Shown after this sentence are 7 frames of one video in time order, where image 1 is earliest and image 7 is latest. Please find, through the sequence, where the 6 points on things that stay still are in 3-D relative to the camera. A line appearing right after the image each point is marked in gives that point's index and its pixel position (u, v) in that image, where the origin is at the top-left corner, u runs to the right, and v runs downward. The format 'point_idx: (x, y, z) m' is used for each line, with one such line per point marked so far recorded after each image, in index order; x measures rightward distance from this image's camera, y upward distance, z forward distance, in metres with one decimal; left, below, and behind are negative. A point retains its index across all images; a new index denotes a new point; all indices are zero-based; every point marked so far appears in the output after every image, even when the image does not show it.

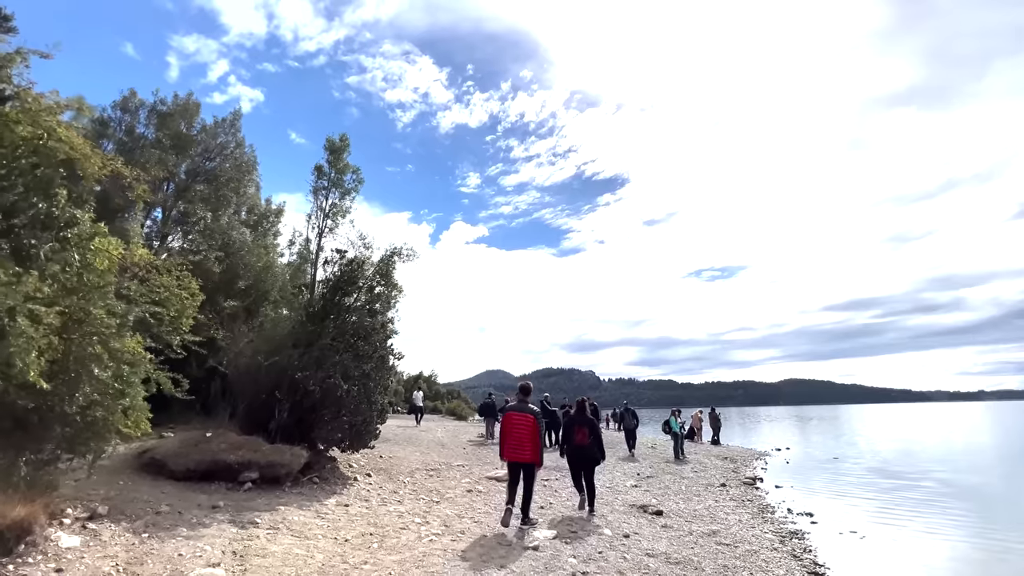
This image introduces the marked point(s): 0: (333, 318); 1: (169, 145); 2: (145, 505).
0: (-5.2, -0.9, +13.4) m
1: (-11.3, +4.7, +15.4) m
2: (-6.8, -4.0, +8.5) m
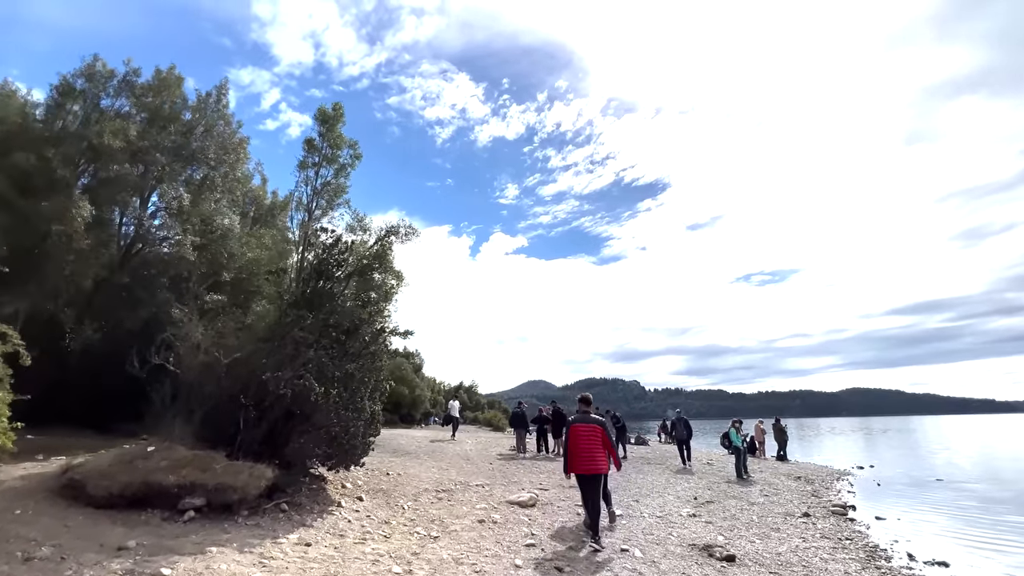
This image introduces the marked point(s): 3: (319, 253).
0: (-4.8, -0.5, +11.2) m
1: (-10.8, +5.0, +13.8) m
2: (-6.7, -3.5, +6.3) m
3: (-5.2, +1.0, +12.3) m
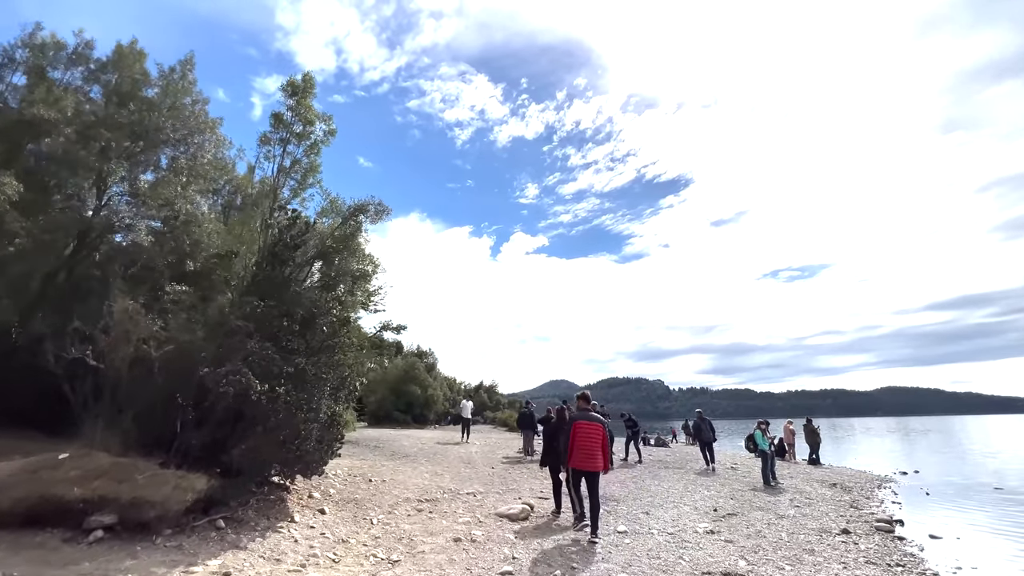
0: (-5.2, -0.2, +9.8) m
1: (-11.2, +5.2, +12.7) m
2: (-7.4, -3.2, +5.0) m
3: (-5.6, +1.3, +10.9) m
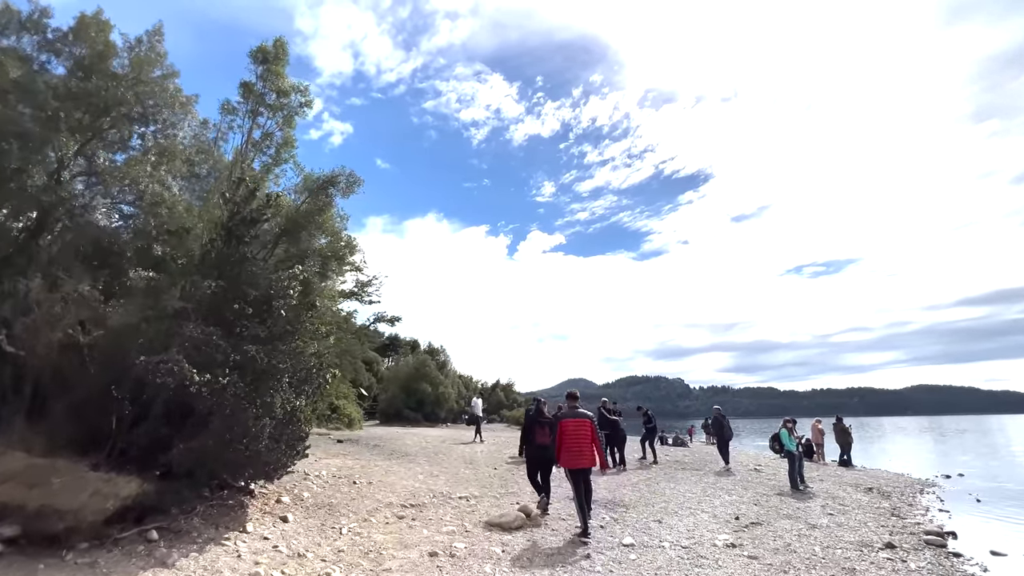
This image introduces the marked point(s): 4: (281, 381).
0: (-5.6, +0.2, +8.7) m
1: (-11.4, +5.6, +11.8) m
2: (-7.8, -2.9, +4.0) m
3: (-5.9, +1.7, +9.8) m
4: (-4.2, -1.7, +8.4) m
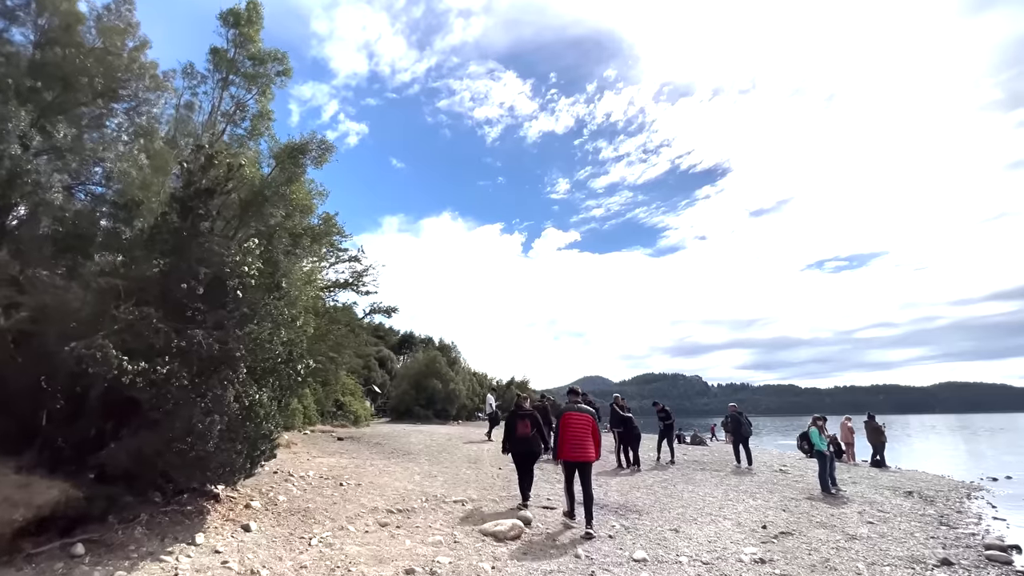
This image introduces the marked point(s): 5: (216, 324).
0: (-5.7, +0.6, +7.7) m
1: (-11.6, +5.9, +11.0) m
2: (-8.1, -2.5, +3.1) m
3: (-6.0, +2.1, +8.8) m
4: (-4.4, -1.3, +7.3) m
5: (-4.7, -0.6, +7.3) m
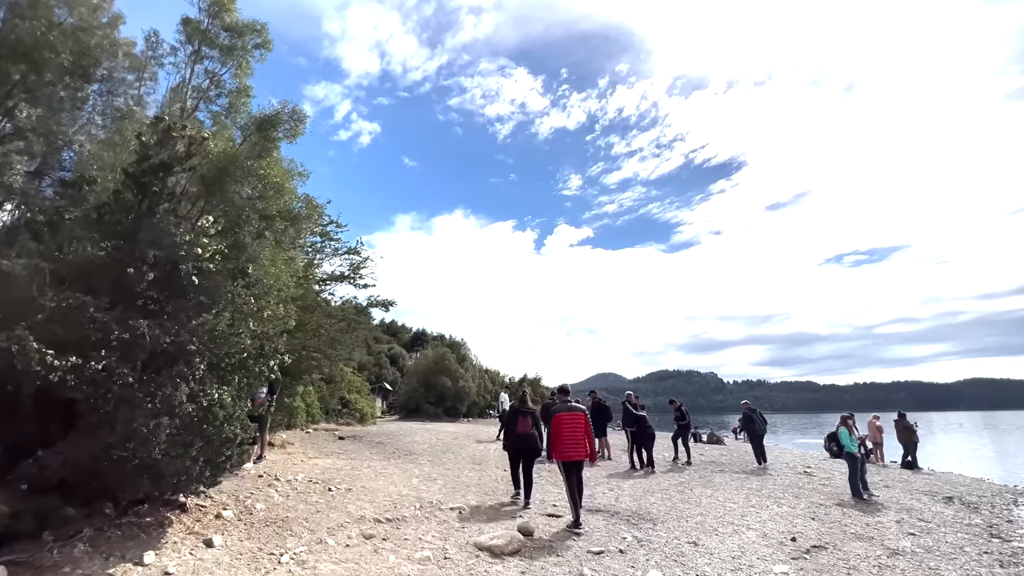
0: (-5.8, +0.8, +6.8) m
1: (-11.6, +6.1, +10.2) m
2: (-8.3, -2.4, +2.3) m
3: (-6.1, +2.3, +8.0) m
4: (-4.5, -1.1, +6.4) m
5: (-4.8, -0.4, +6.5) m
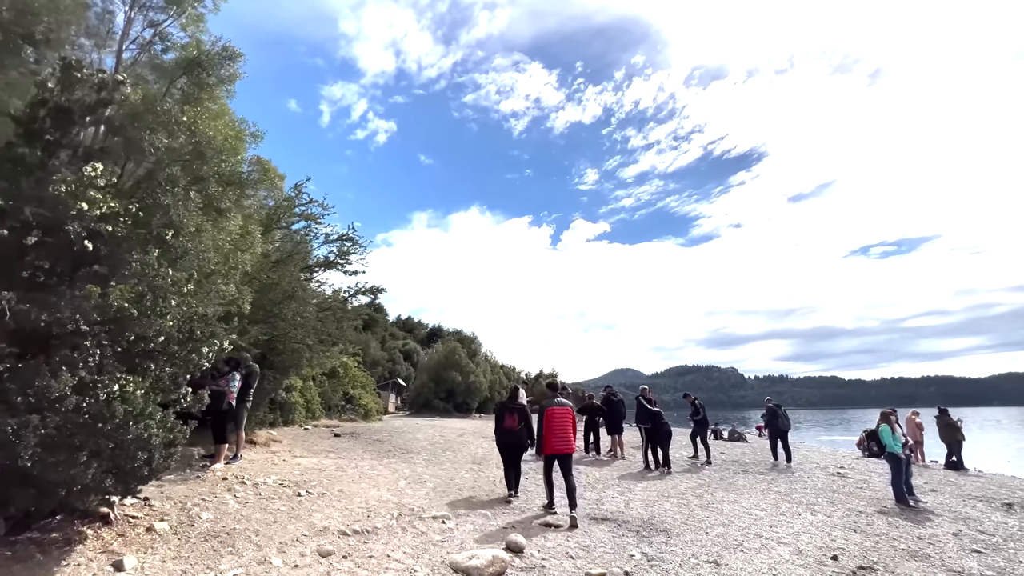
0: (-6.2, +1.2, +5.6) m
1: (-11.9, +6.4, +9.2) m
2: (-8.8, -2.1, +1.3) m
3: (-6.5, +2.7, +6.8) m
4: (-4.9, -0.7, +5.2) m
5: (-5.2, 0.0, +5.2) m
